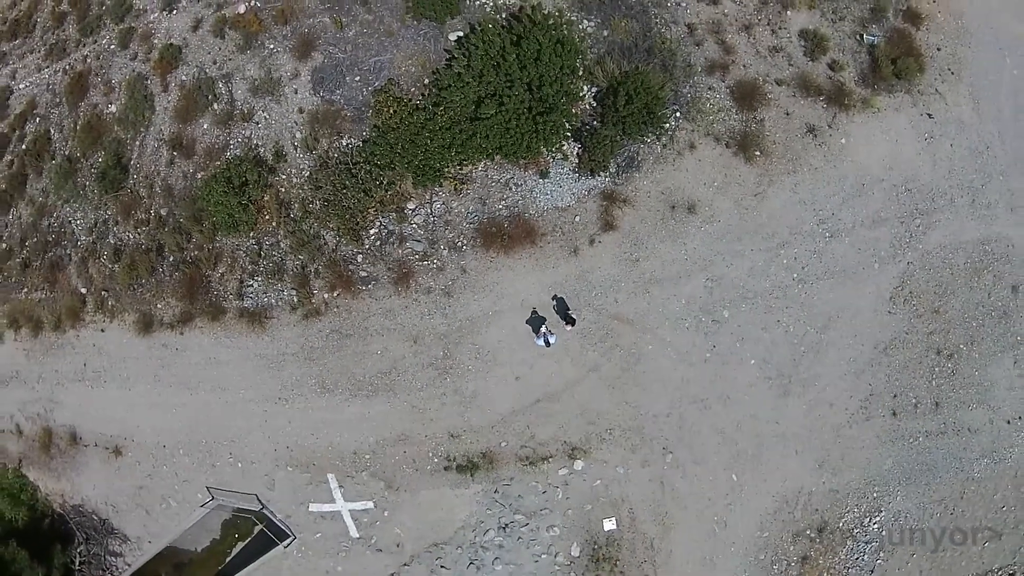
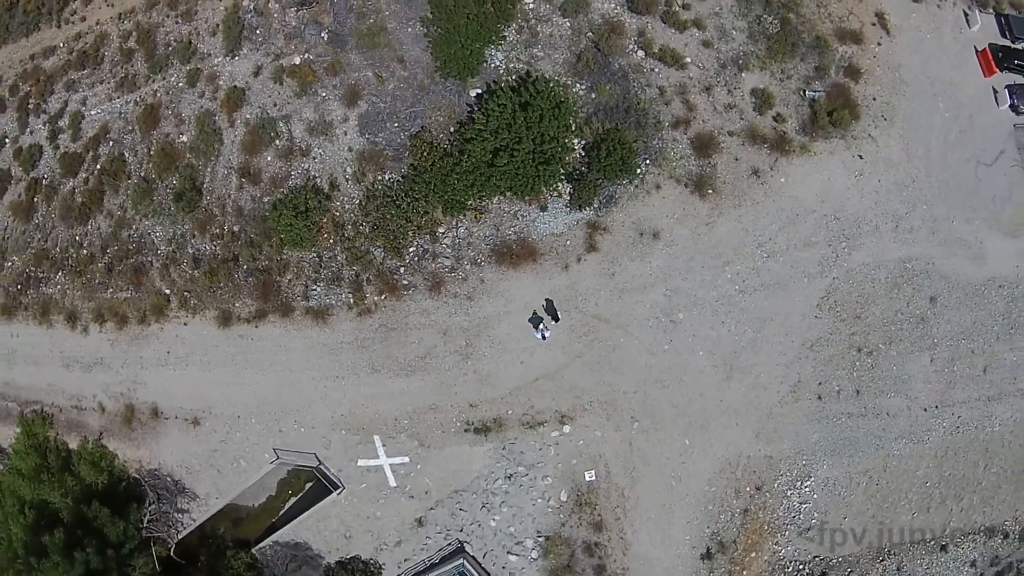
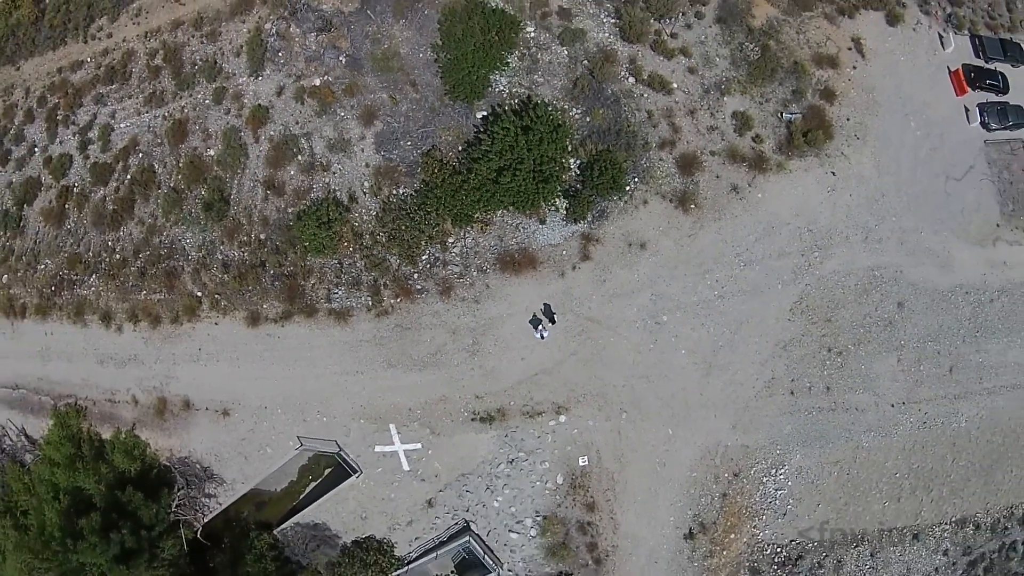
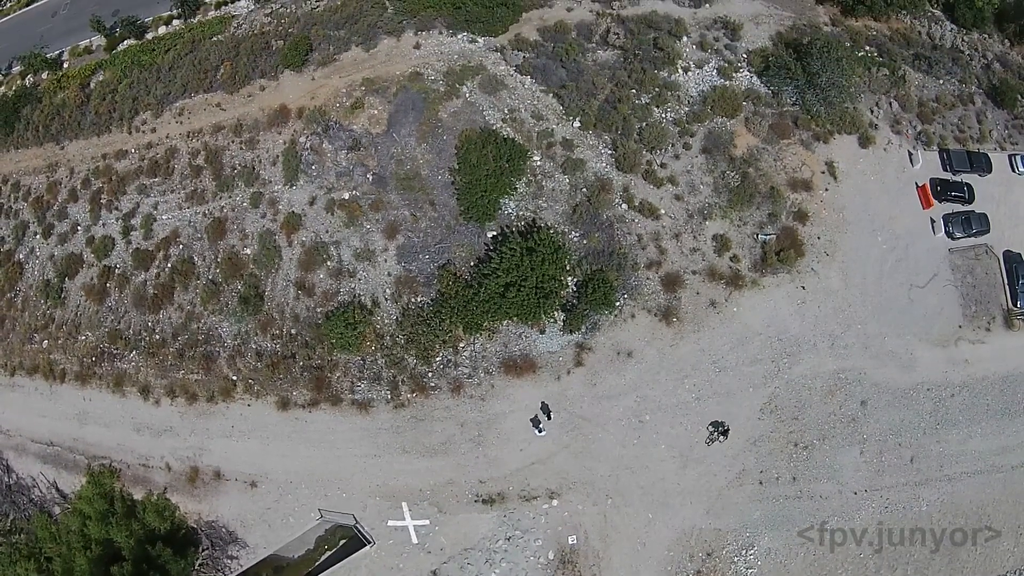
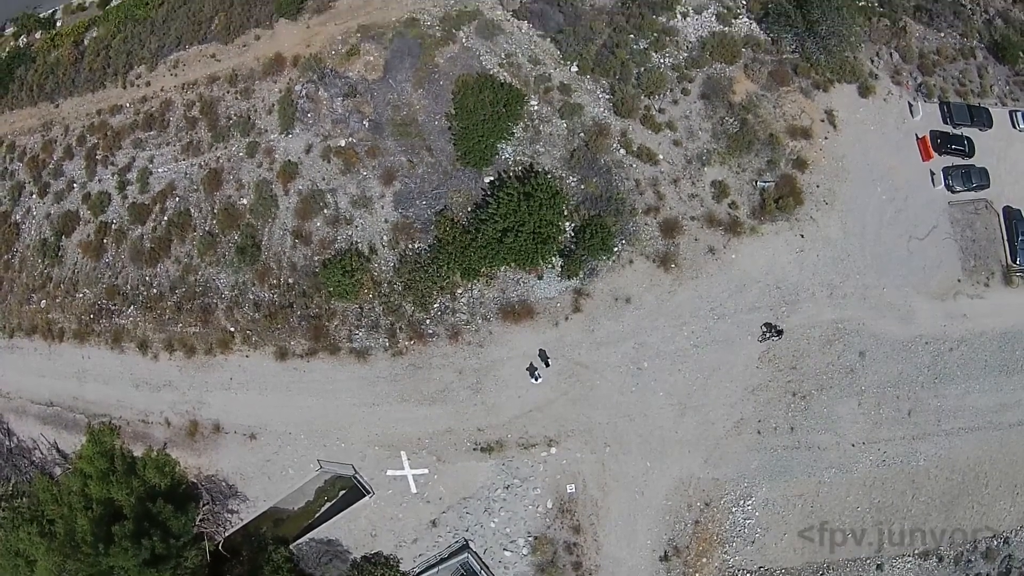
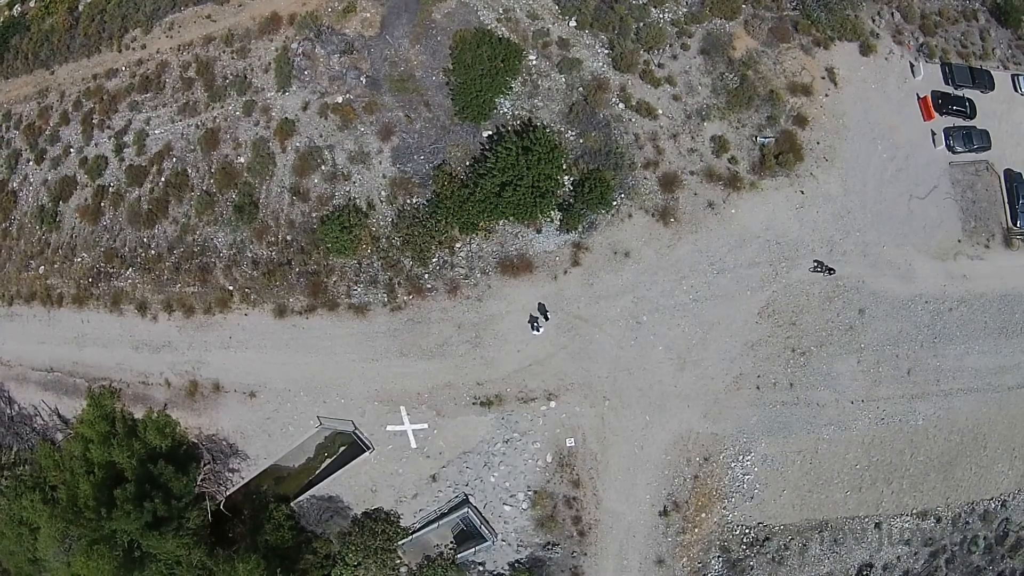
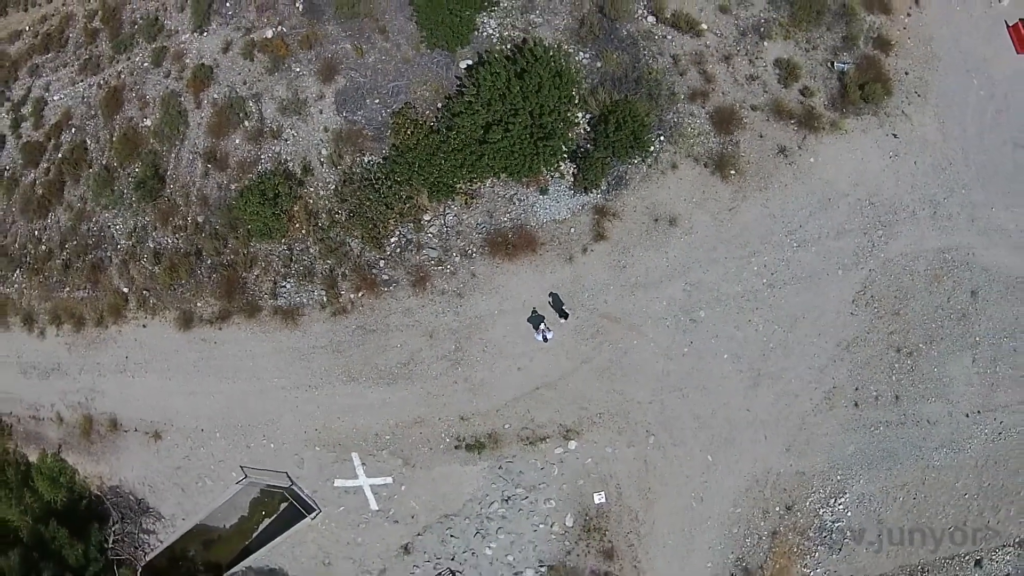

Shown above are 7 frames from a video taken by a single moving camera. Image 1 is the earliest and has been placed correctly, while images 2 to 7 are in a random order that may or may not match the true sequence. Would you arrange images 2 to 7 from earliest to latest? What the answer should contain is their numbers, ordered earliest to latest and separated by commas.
7, 2, 3, 6, 5, 4
